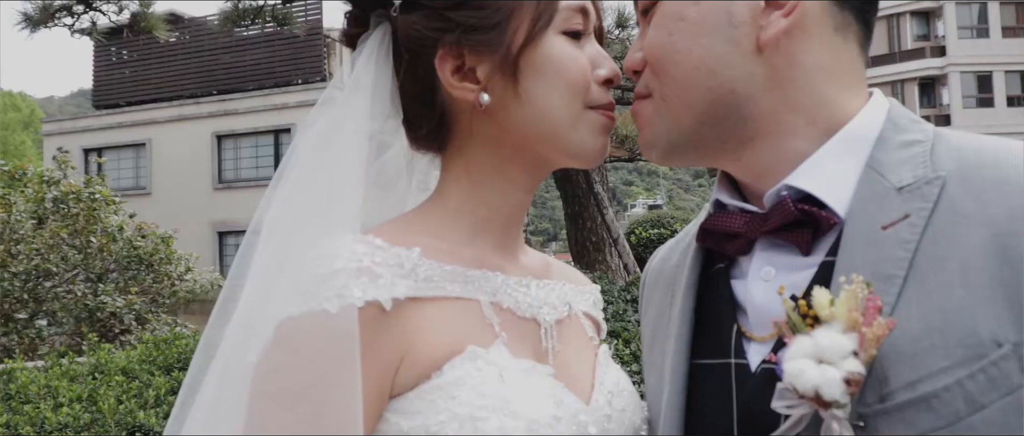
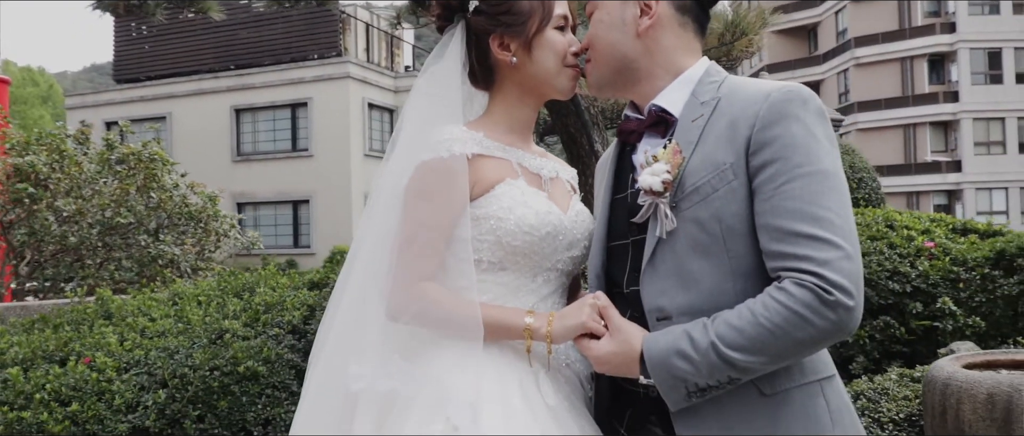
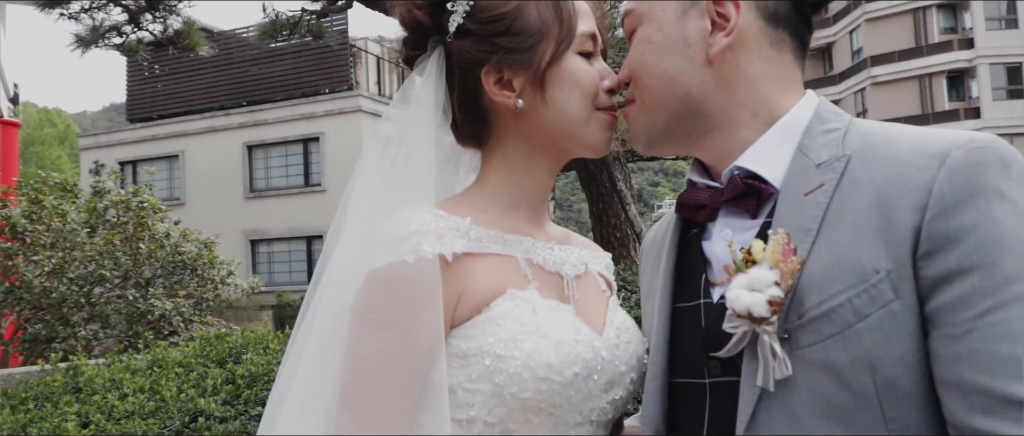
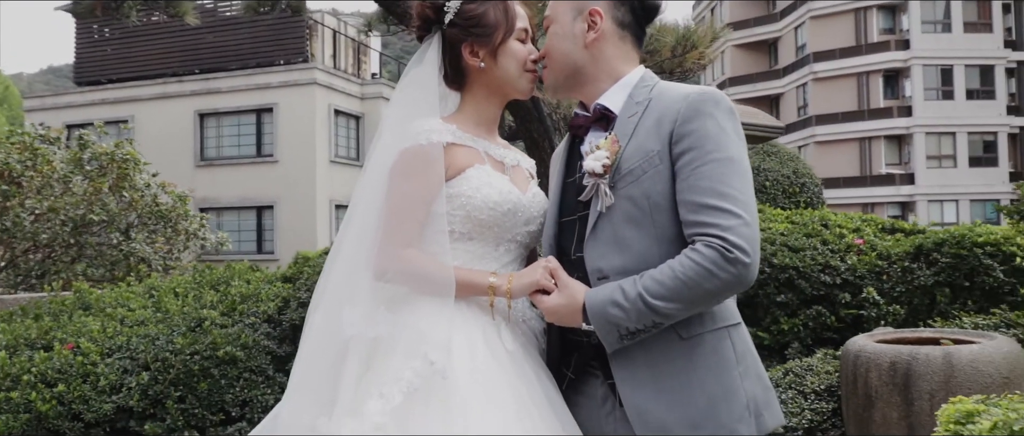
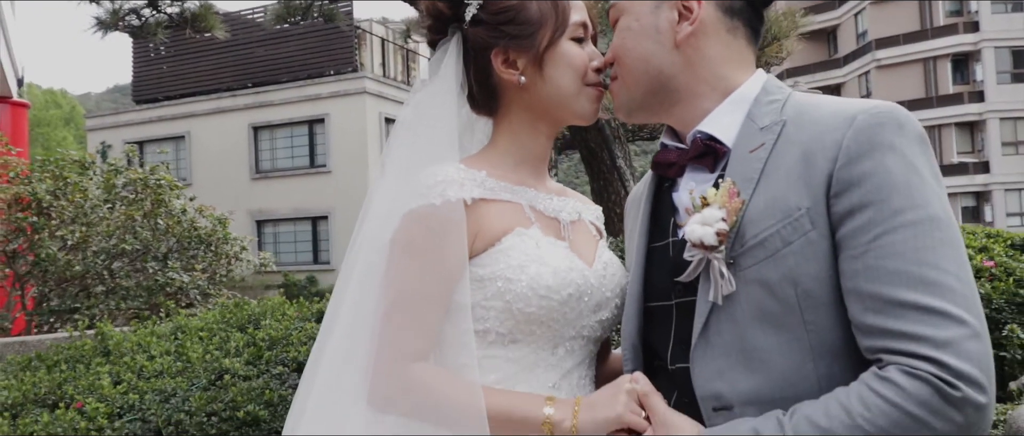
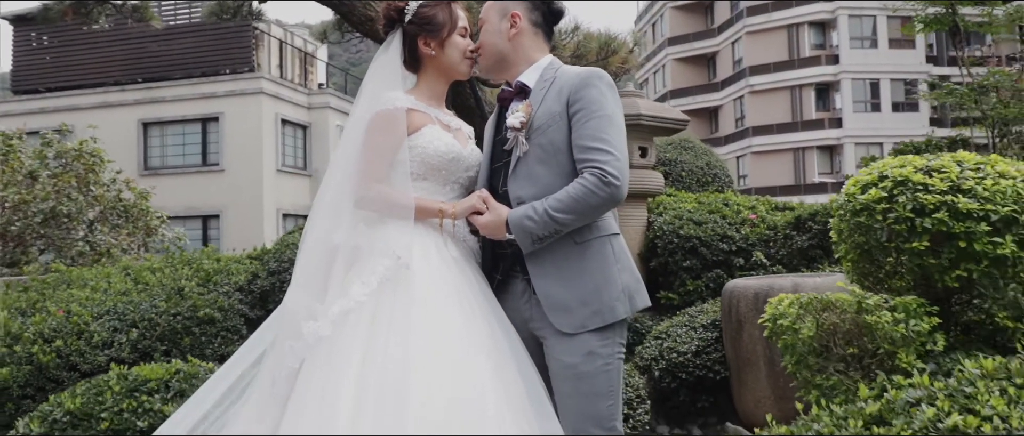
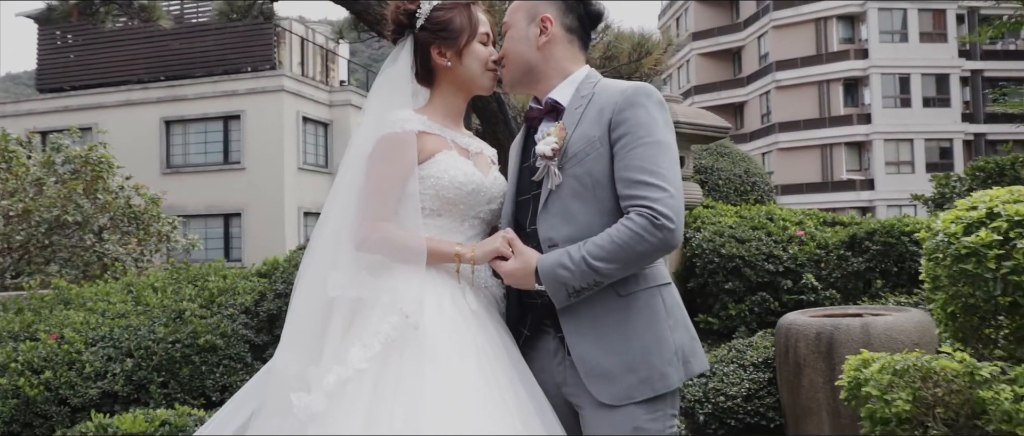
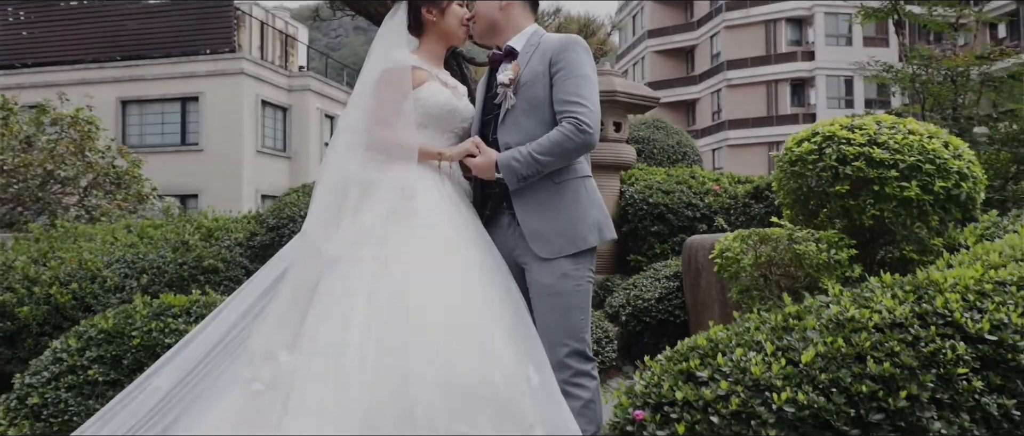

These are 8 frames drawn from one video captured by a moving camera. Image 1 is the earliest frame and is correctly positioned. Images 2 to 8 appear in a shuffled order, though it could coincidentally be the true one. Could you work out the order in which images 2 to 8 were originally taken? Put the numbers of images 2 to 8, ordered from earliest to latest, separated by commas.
3, 5, 2, 4, 7, 6, 8
